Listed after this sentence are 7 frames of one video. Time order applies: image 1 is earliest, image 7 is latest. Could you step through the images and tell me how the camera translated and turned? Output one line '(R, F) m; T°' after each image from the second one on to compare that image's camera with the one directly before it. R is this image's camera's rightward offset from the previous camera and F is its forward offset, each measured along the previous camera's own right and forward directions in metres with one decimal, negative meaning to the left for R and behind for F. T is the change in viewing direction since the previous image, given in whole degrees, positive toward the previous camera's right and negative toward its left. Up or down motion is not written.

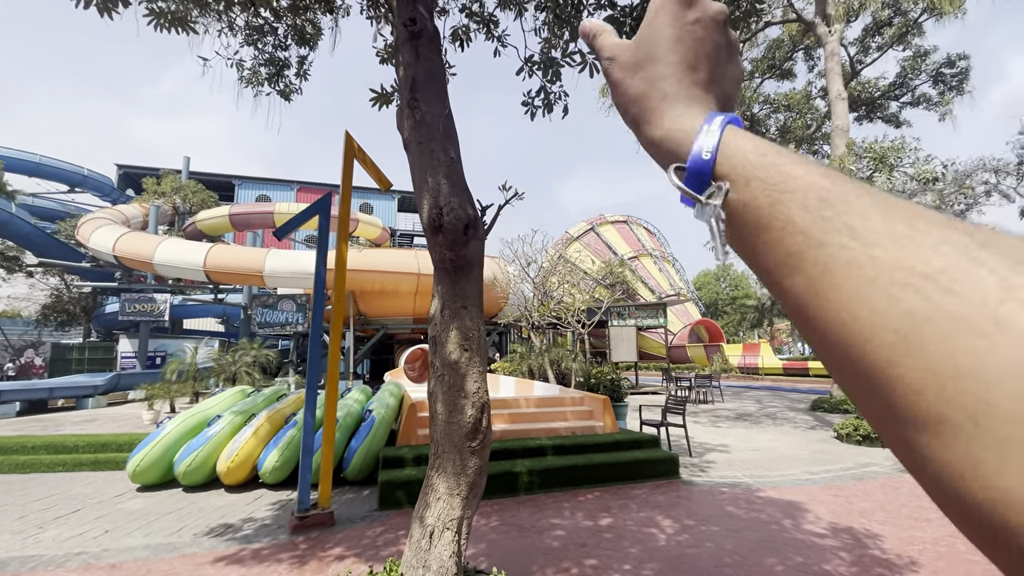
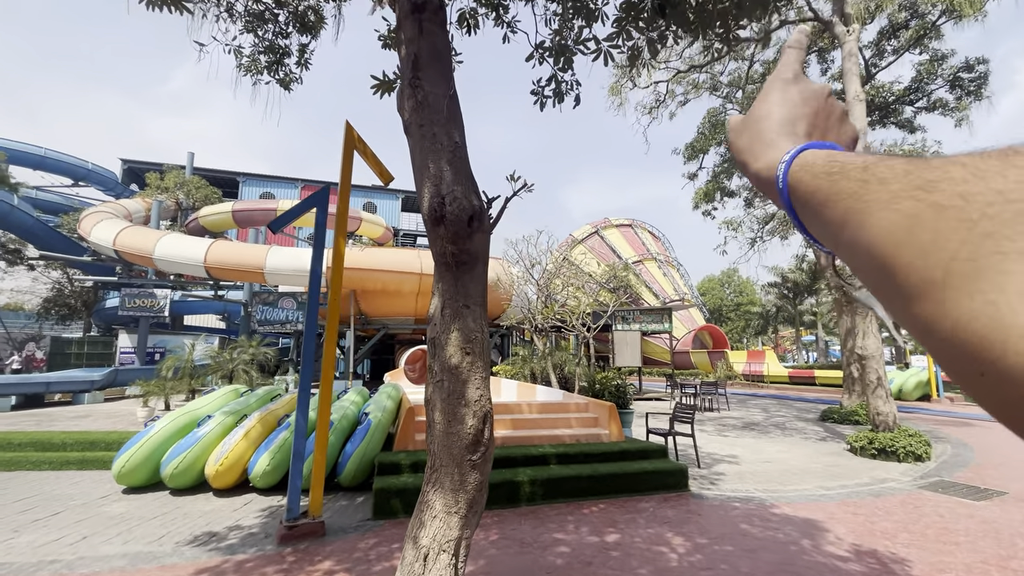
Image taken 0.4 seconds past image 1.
(0.0, +0.2) m; 0°
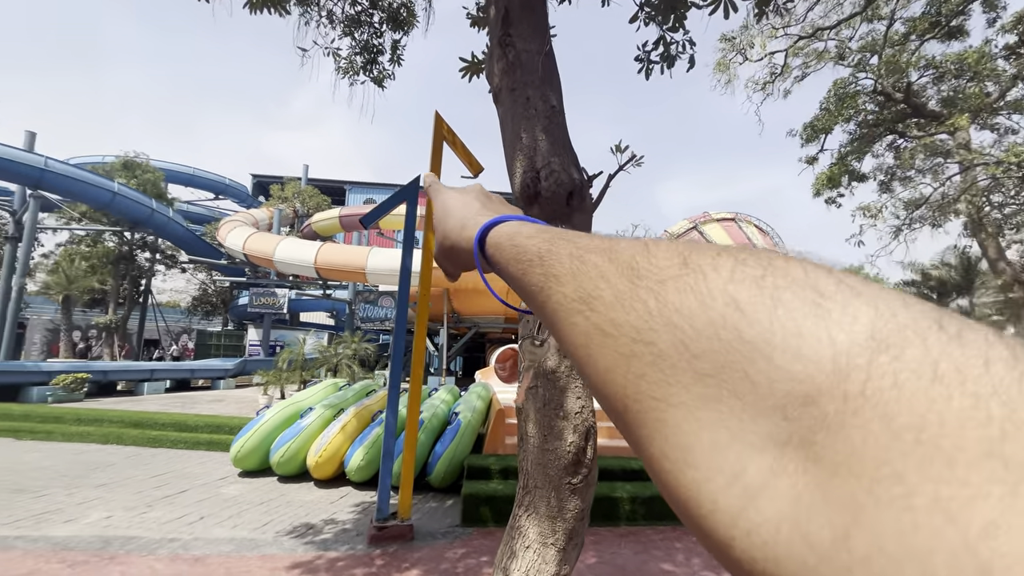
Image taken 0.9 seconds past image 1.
(-0.1, +0.4) m; -11°
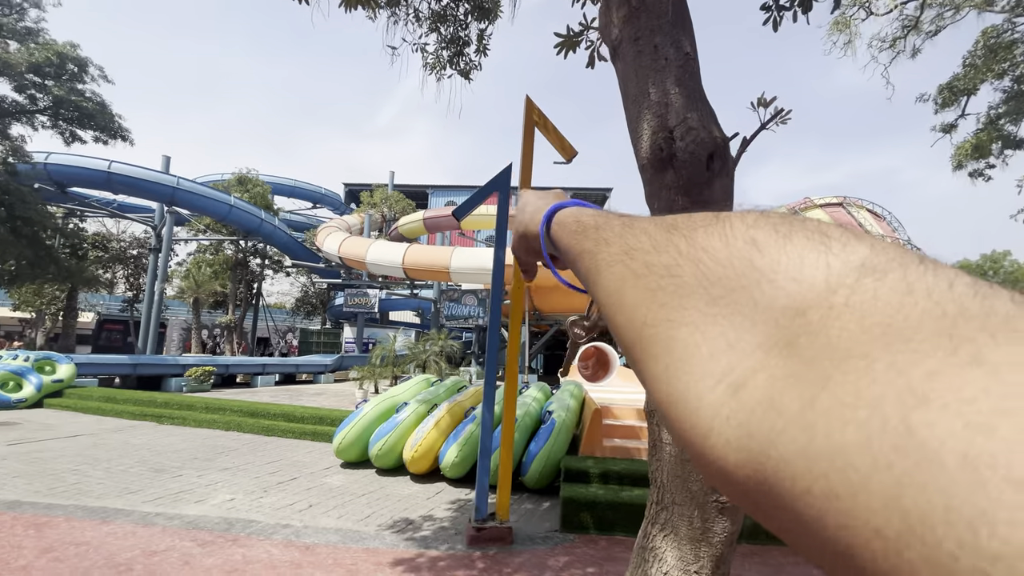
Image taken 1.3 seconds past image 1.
(-0.2, +0.2) m; -10°
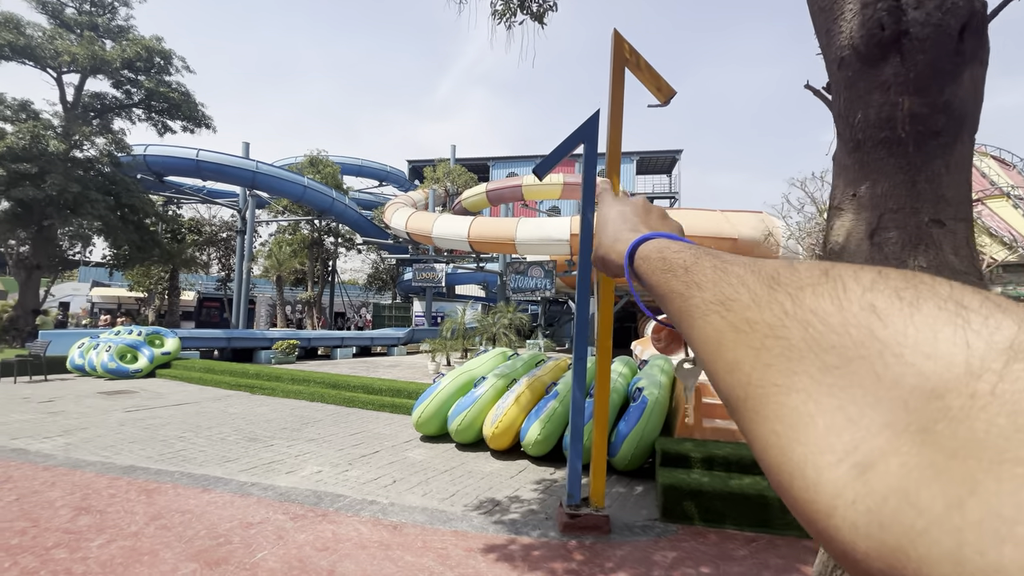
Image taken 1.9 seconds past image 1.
(-0.2, +0.4) m; -8°
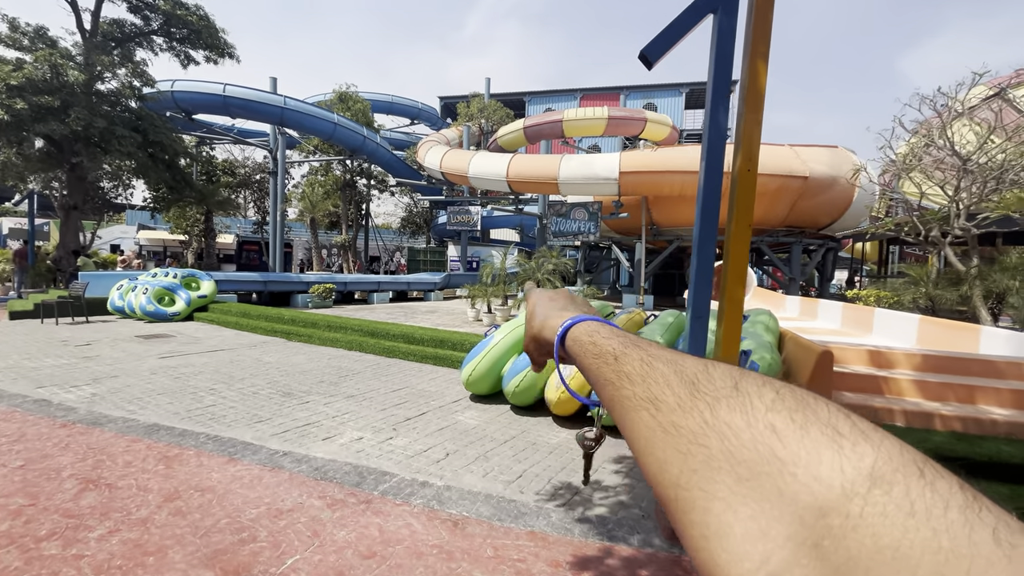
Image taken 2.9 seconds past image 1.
(-0.4, +1.0) m; -4°
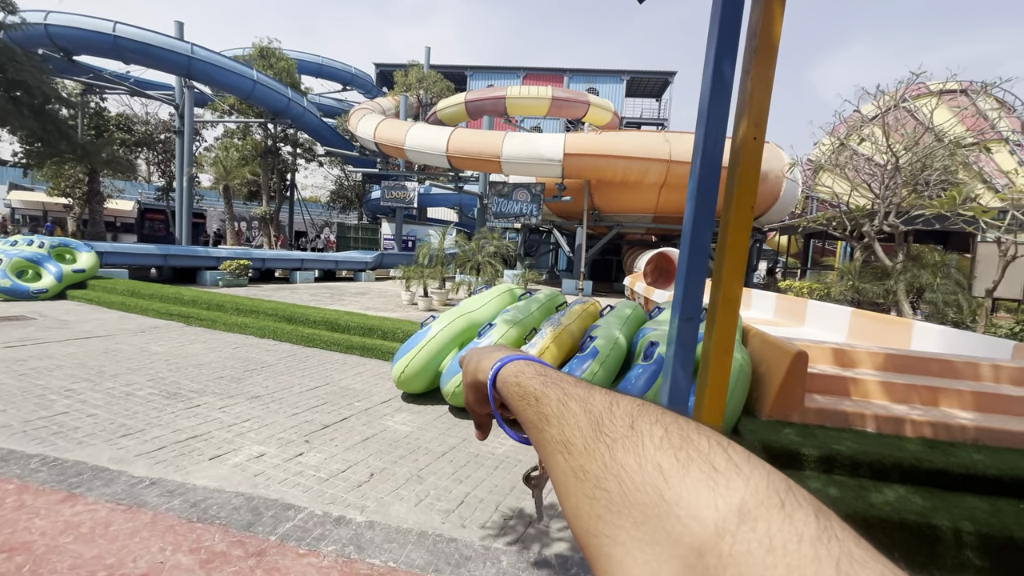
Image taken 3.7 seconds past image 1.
(-0.1, +0.7) m; +8°
